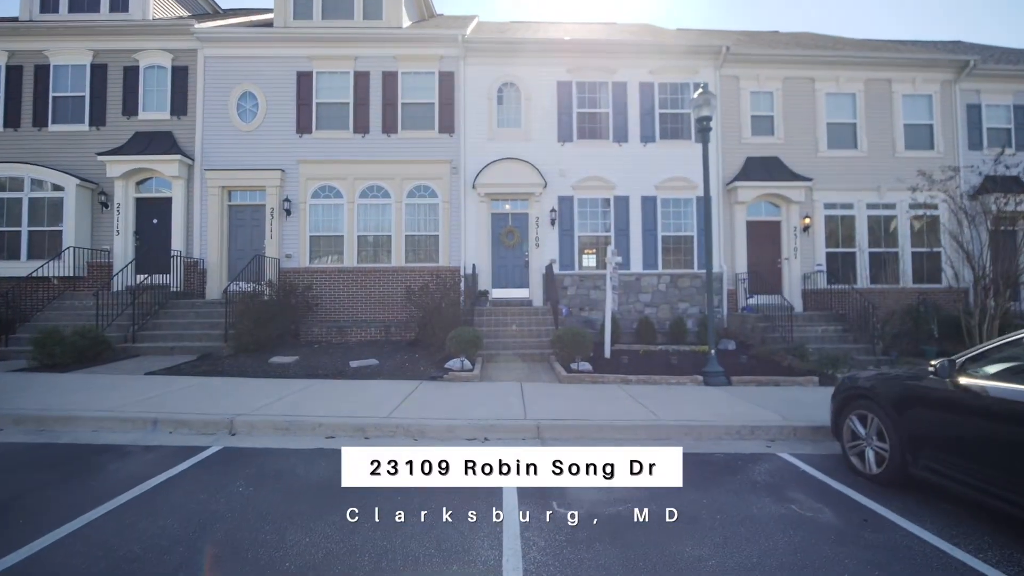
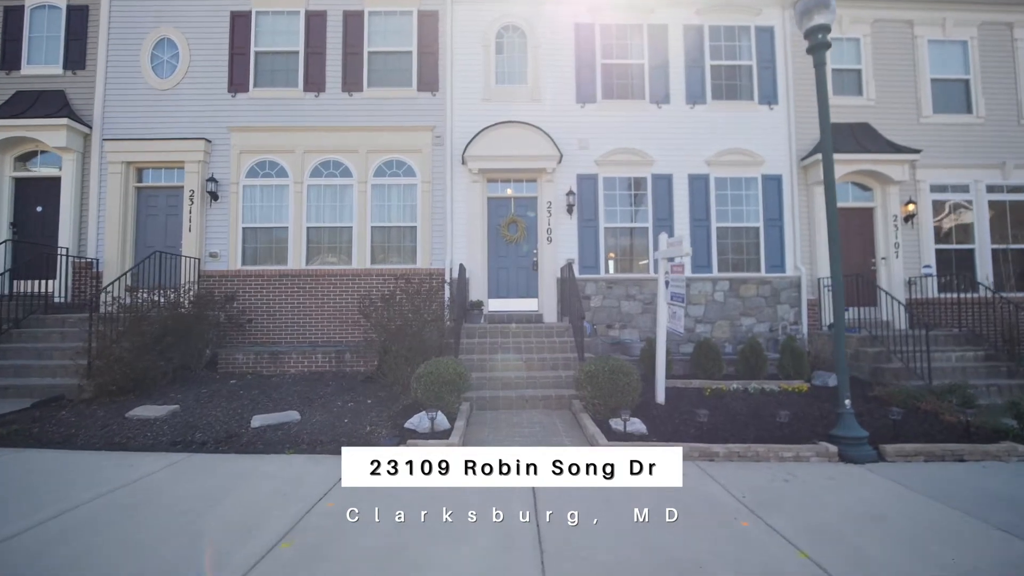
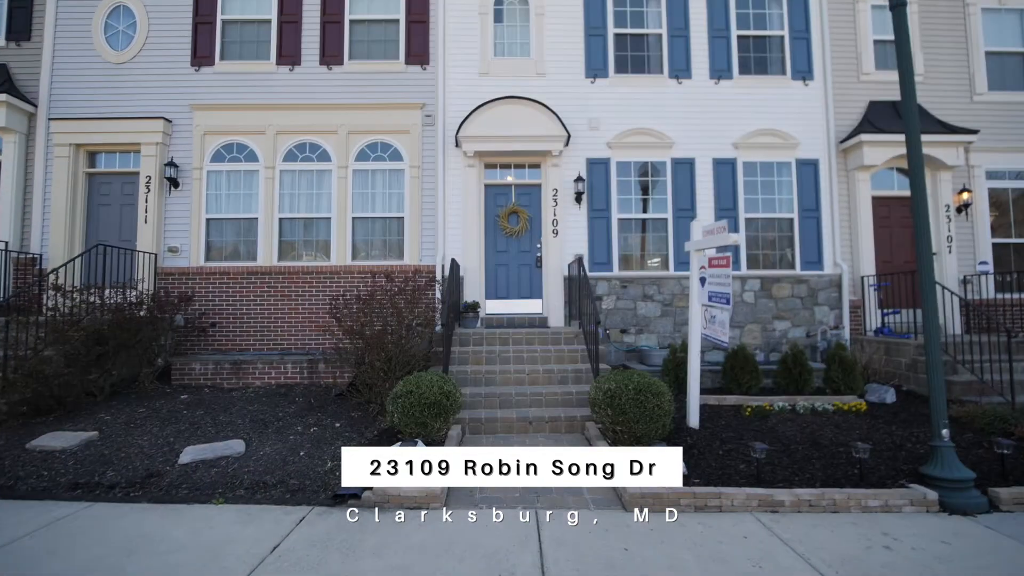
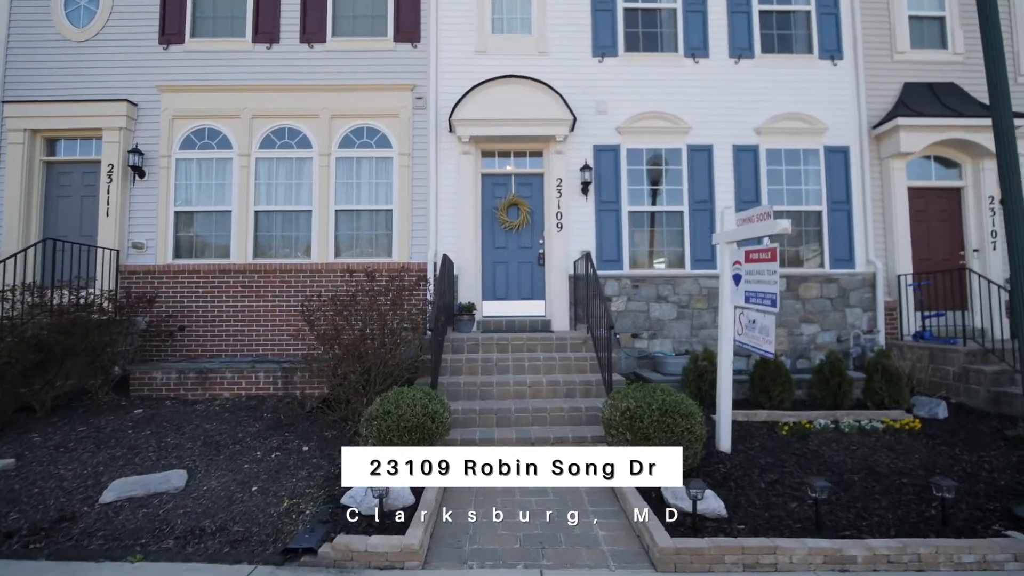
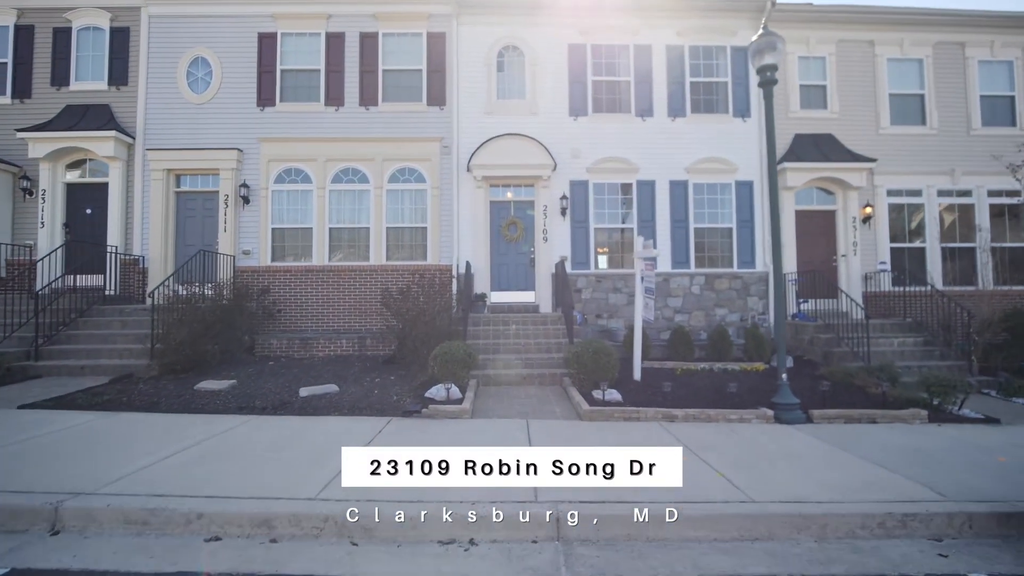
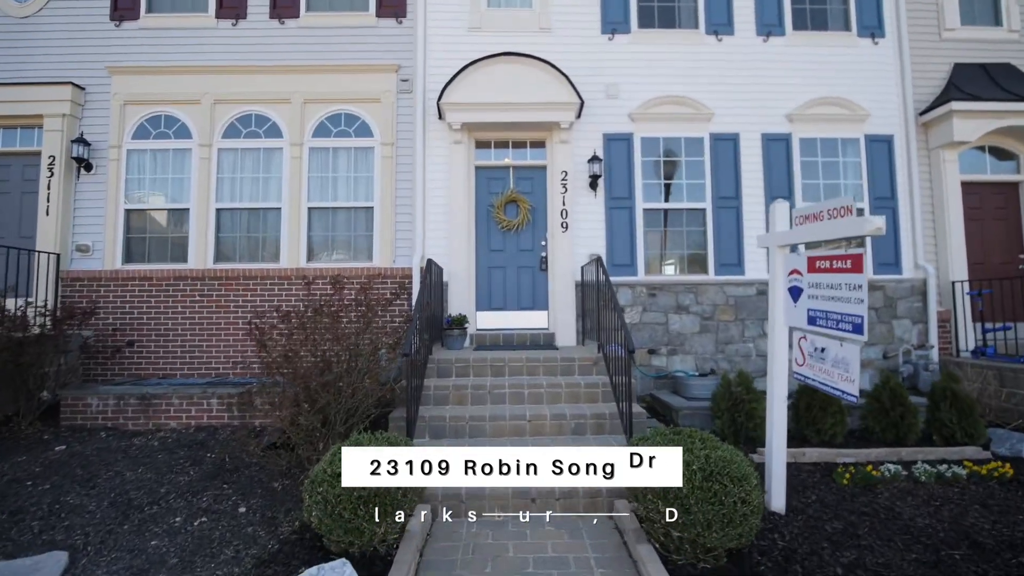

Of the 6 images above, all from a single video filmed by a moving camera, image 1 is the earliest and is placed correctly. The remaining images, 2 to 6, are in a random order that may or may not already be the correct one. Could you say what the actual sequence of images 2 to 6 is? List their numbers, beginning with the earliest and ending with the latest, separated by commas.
5, 2, 3, 4, 6
